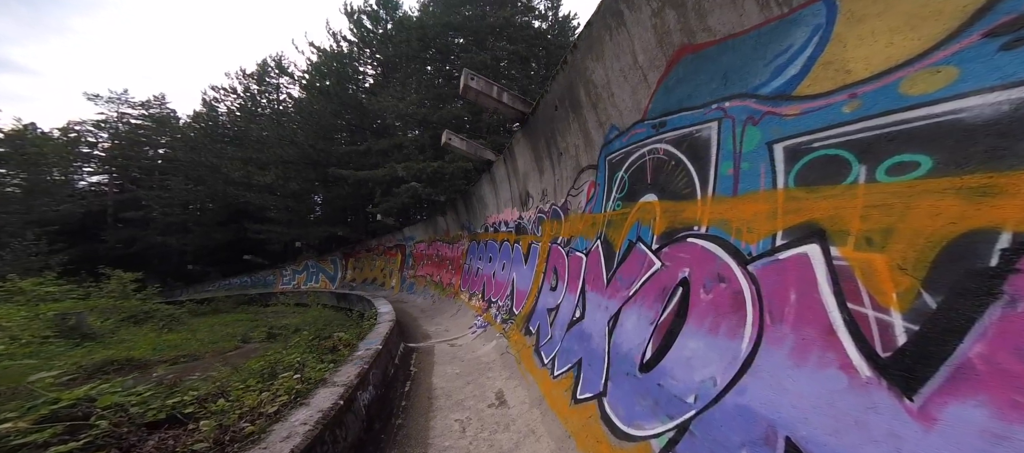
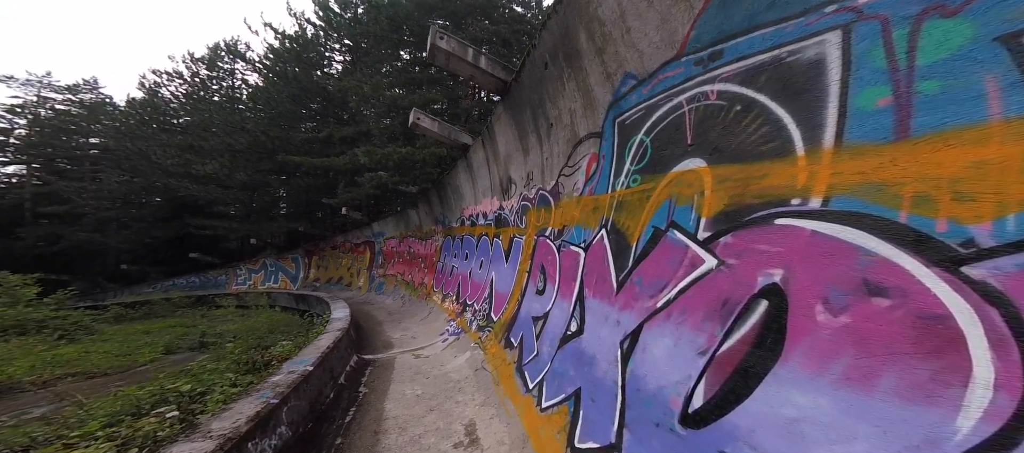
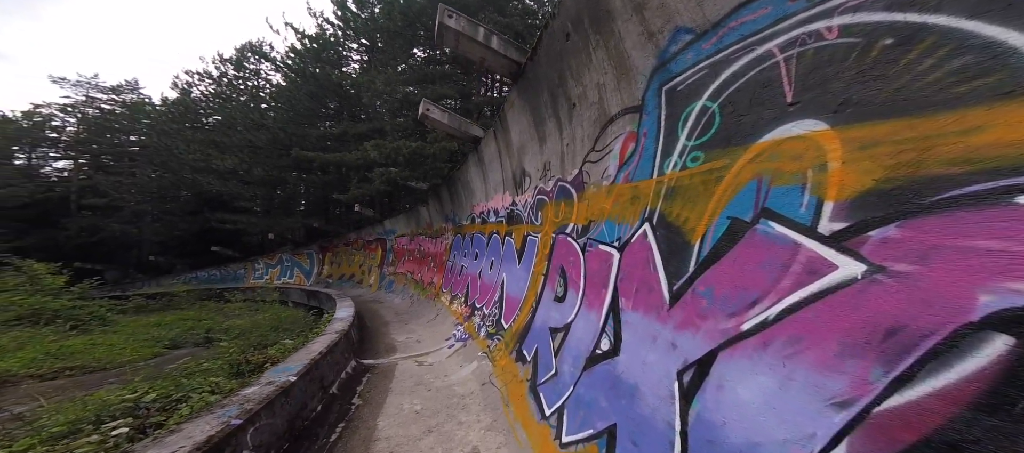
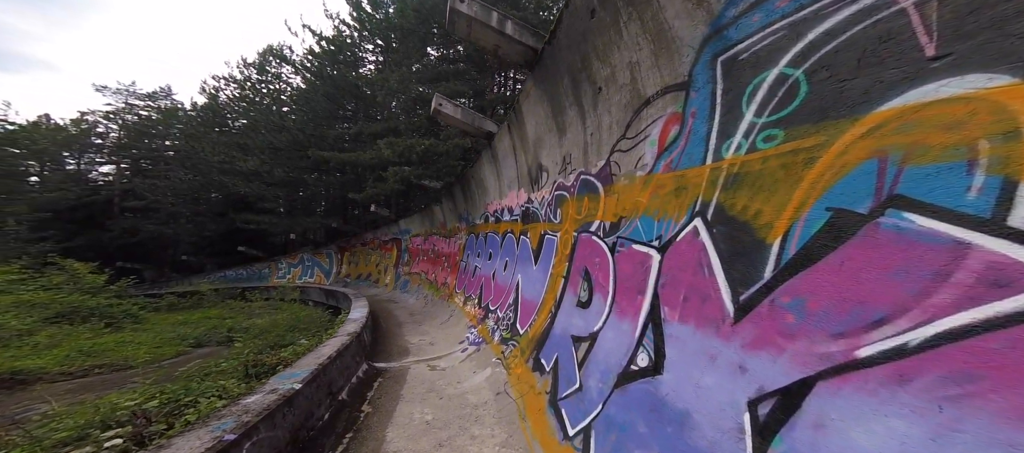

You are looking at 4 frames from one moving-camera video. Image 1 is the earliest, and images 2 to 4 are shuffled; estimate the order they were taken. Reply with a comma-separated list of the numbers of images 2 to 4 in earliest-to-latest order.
2, 3, 4
